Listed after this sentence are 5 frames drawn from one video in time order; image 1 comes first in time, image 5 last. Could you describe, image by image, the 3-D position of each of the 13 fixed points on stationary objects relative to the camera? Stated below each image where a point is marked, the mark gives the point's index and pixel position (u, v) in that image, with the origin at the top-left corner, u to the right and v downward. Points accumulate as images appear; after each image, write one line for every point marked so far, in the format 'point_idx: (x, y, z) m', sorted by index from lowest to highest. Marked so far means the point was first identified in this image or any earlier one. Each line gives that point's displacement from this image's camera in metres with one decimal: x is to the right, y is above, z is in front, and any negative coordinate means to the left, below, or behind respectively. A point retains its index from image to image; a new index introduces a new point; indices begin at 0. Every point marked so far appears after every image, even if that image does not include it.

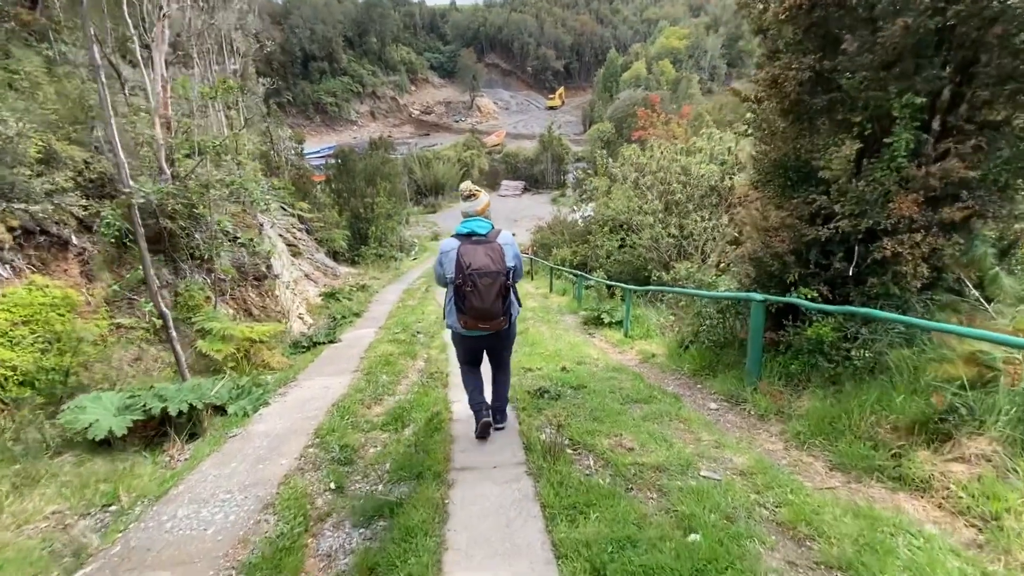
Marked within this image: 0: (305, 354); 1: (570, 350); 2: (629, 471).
0: (-3.1, -1.0, +7.4) m
1: (+0.9, -0.9, +7.4) m
2: (+0.8, -1.2, +3.3) m
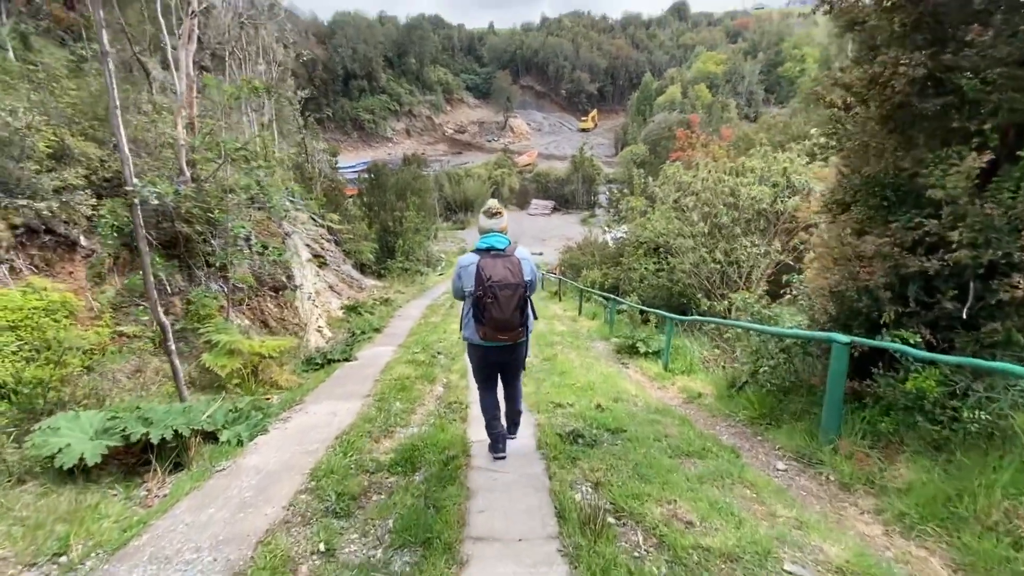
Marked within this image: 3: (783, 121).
0: (-2.8, -1.2, +6.9) m
1: (+1.3, -1.3, +6.7) m
2: (+0.9, -1.4, +2.6) m
3: (+10.6, +6.5, +19.0) m
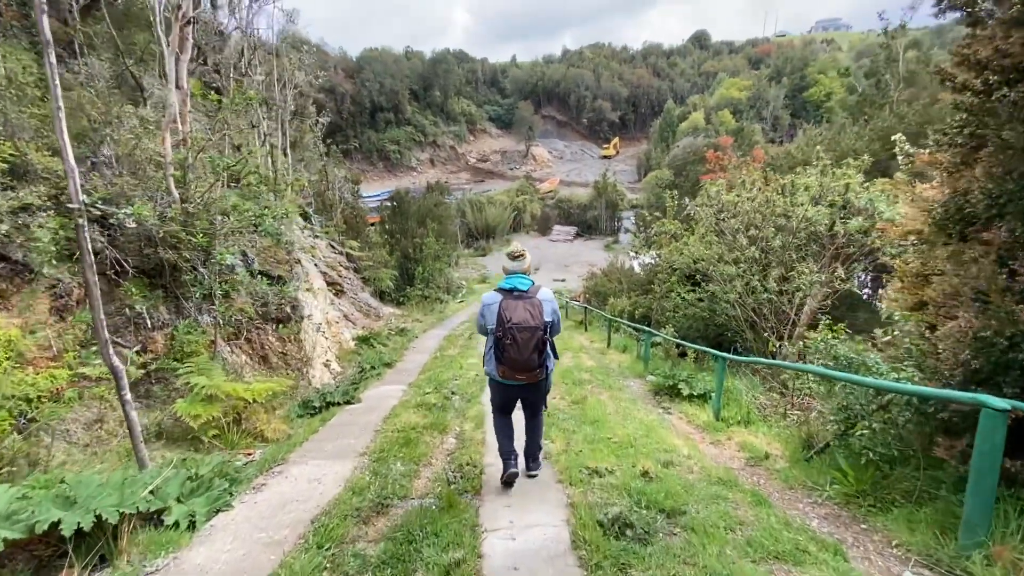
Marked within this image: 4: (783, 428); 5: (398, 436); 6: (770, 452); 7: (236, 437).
0: (-2.5, -1.6, +6.0) m
1: (+1.6, -1.7, +5.7) m
2: (+1.0, -1.6, +1.5) m
3: (+11.5, +5.5, +17.9) m
4: (+3.2, -1.7, +5.7) m
5: (-1.2, -1.6, +5.2) m
6: (+2.7, -1.7, +5.0) m
7: (-2.9, -1.5, +5.0) m
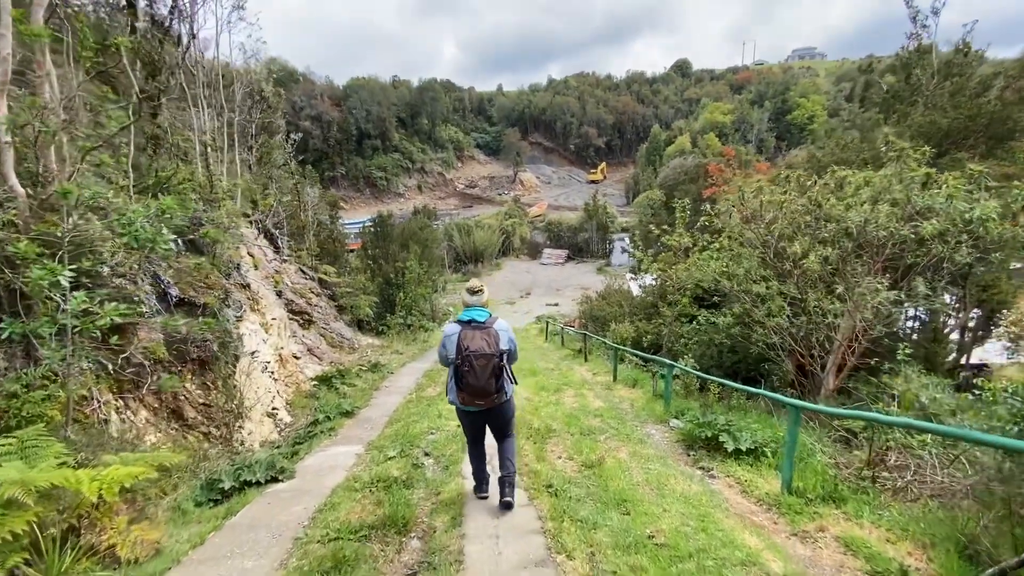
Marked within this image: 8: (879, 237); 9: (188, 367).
0: (-2.5, -1.9, +4.1) m
1: (+1.5, -1.9, +3.9) m
2: (+1.1, -1.6, -0.3) m
3: (+11.1, +4.8, +16.7) m
4: (+3.2, -1.8, +4.0) m
5: (-1.3, -1.8, +3.4) m
6: (+2.6, -1.8, +3.2) m
7: (-2.9, -1.8, +3.1) m
8: (+5.4, +0.7, +7.2) m
9: (-4.2, -1.0, +6.3) m
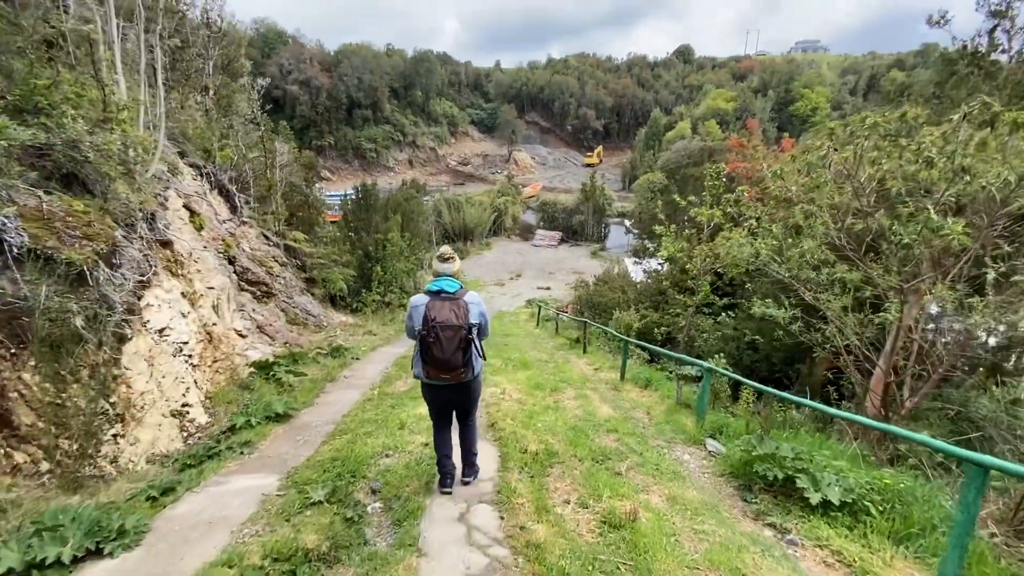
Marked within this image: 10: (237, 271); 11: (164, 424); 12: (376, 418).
0: (-2.6, -1.6, +2.2) m
1: (+1.4, -1.8, +2.0) m
2: (+1.1, -1.6, -2.1) m
3: (+11.0, +4.9, +14.8) m
4: (+3.1, -1.8, +2.2) m
5: (-1.3, -1.6, +1.5) m
6: (+2.6, -1.8, +1.4) m
7: (-2.9, -1.4, +1.2) m
8: (+5.4, +0.8, +5.4) m
9: (-4.3, -0.5, +4.3) m
10: (-6.4, +0.4, +11.3) m
11: (-3.9, -1.5, +5.5) m
12: (-1.6, -1.5, +5.6) m
